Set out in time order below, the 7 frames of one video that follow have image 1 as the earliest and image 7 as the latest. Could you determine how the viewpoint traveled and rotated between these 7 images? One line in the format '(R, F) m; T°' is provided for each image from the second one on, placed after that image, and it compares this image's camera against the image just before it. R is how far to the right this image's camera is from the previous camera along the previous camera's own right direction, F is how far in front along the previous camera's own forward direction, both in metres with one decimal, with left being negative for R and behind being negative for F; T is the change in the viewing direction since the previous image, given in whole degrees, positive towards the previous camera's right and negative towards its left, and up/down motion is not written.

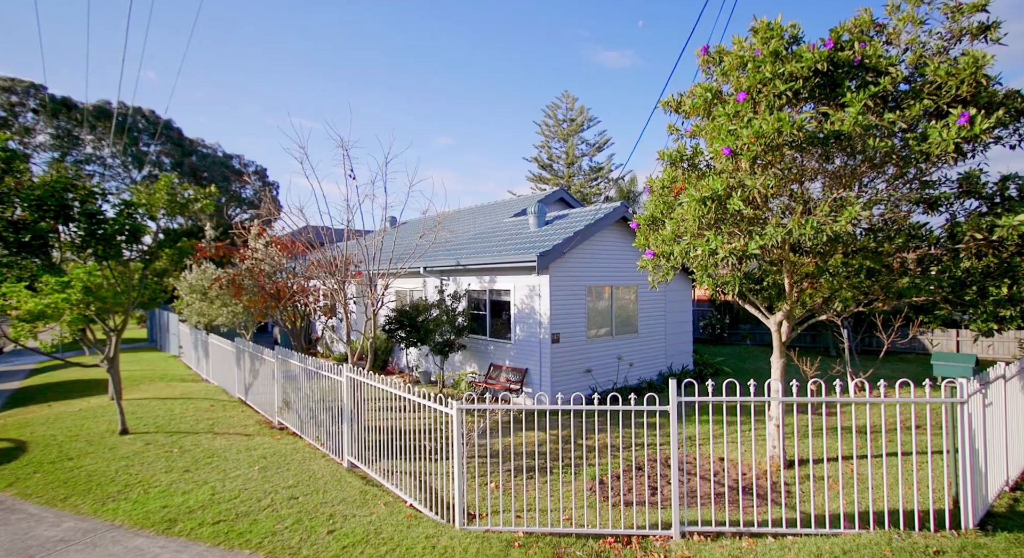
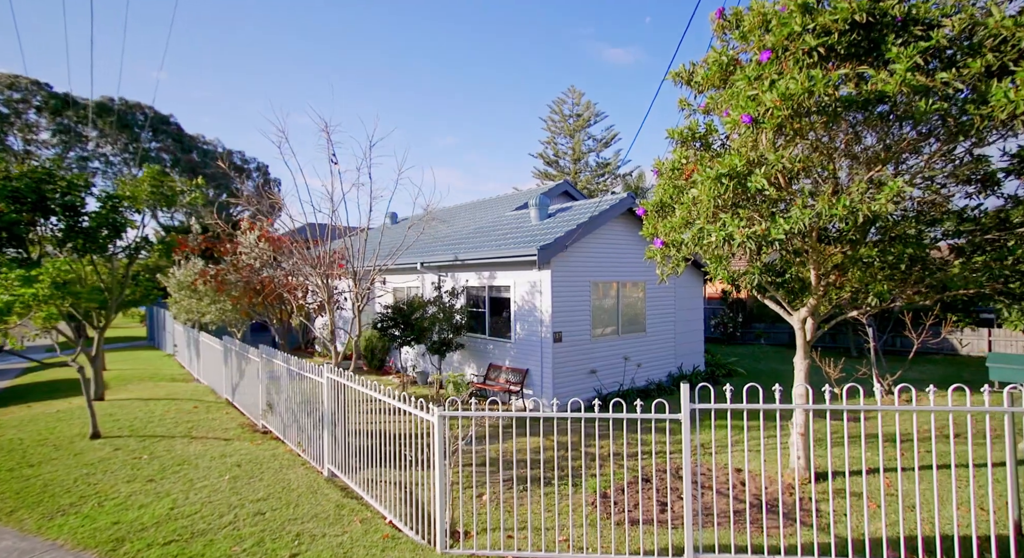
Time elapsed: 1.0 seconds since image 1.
(+0.1, +0.6) m; -1°
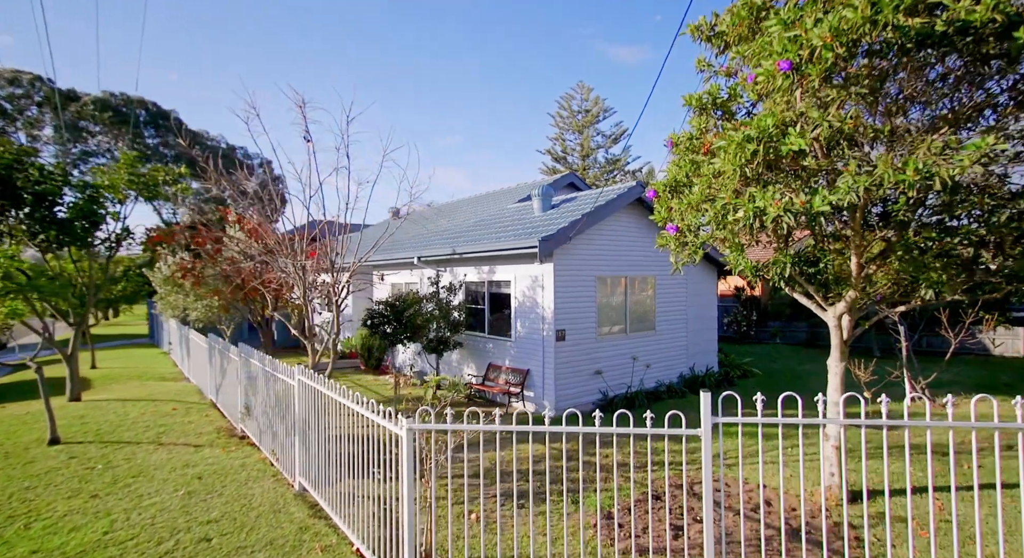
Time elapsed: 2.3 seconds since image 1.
(+0.2, +0.8) m; -1°
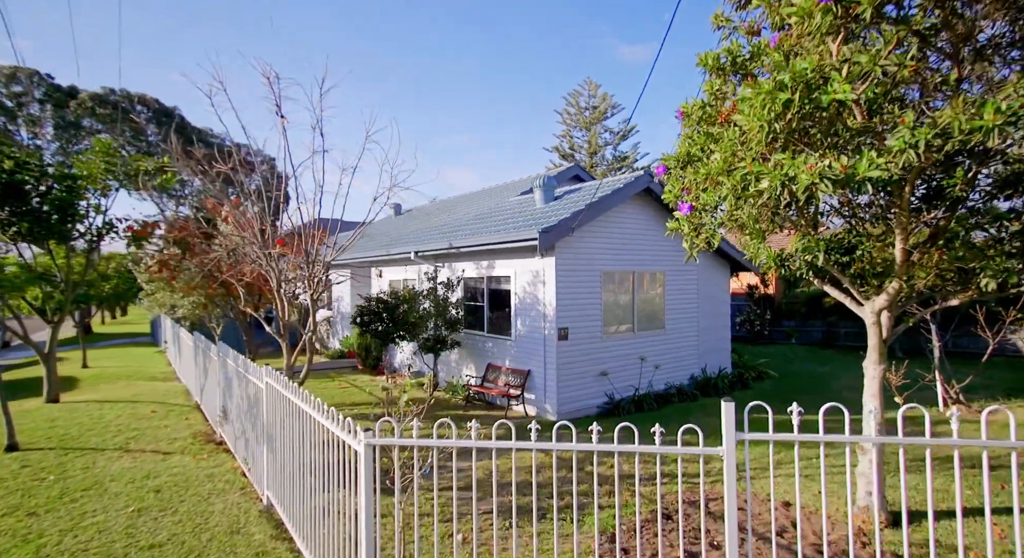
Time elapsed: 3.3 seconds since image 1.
(+0.2, +0.7) m; -1°
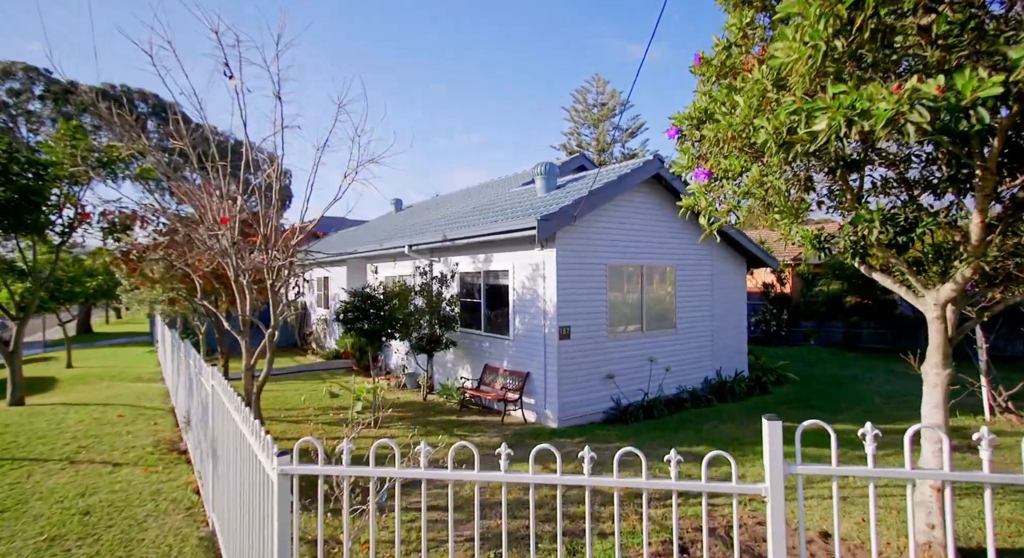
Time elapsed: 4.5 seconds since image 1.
(+0.2, +0.8) m; -1°
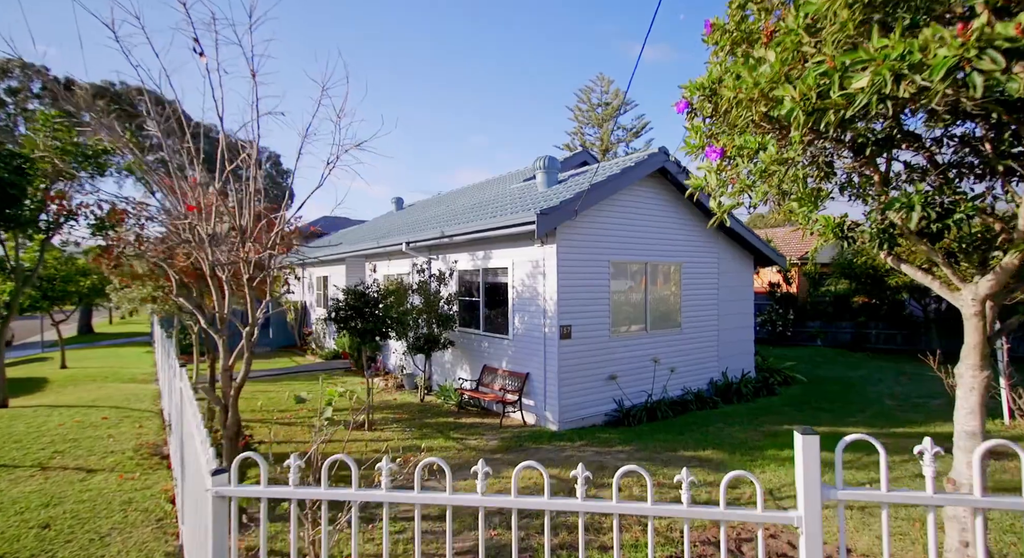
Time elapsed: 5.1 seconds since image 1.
(+0.1, +0.3) m; 0°
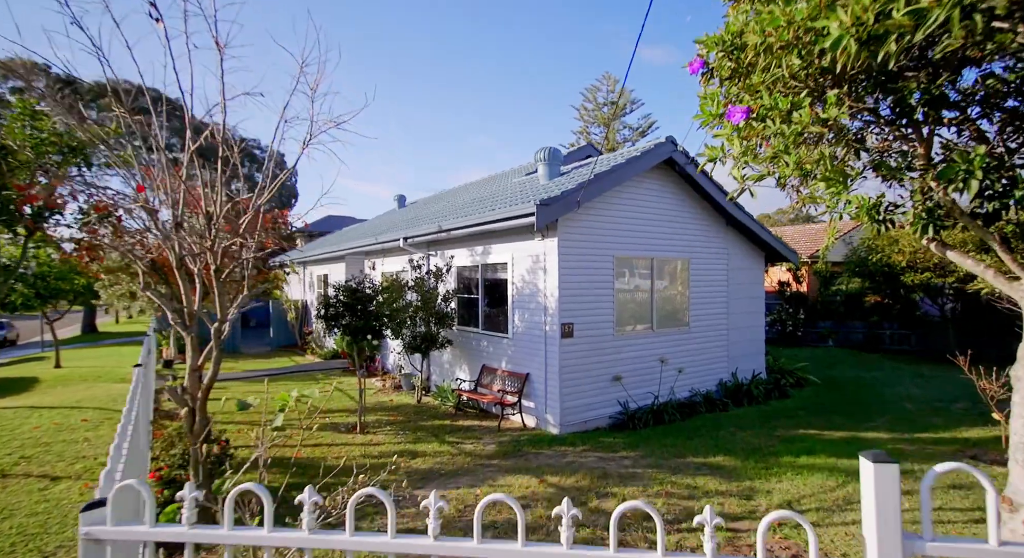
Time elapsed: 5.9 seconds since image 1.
(+0.1, +0.4) m; -1°
